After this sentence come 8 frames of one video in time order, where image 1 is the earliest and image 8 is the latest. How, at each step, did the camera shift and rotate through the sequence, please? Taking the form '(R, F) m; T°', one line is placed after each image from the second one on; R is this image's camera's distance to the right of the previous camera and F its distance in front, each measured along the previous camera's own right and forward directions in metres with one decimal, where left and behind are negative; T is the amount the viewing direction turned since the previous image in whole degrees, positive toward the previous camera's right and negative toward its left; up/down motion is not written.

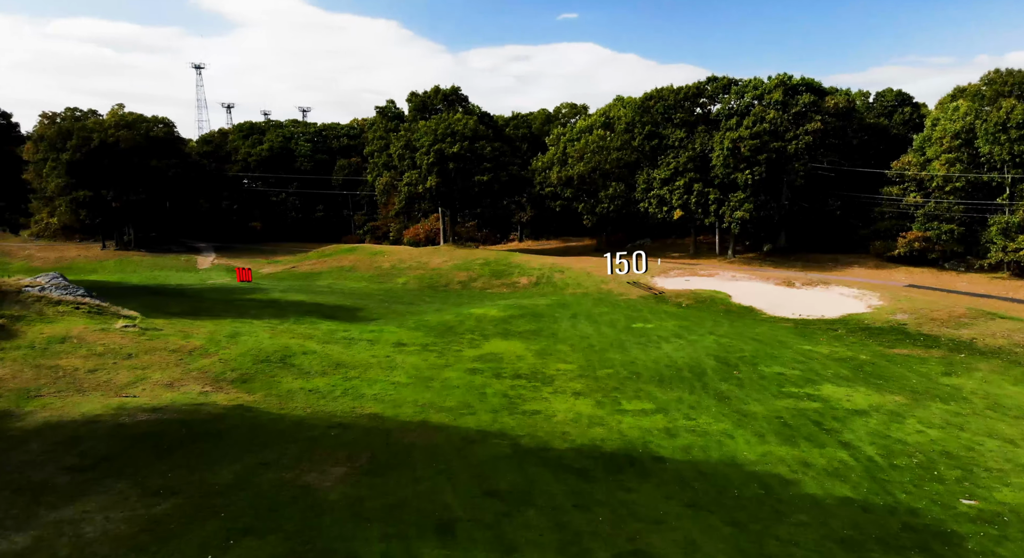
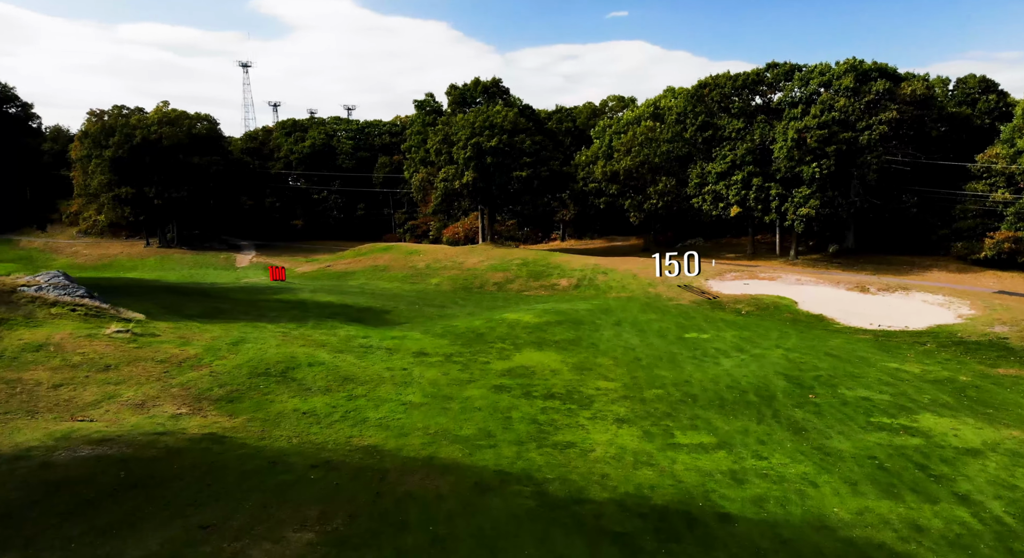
(+0.3, +2.7) m; -4°
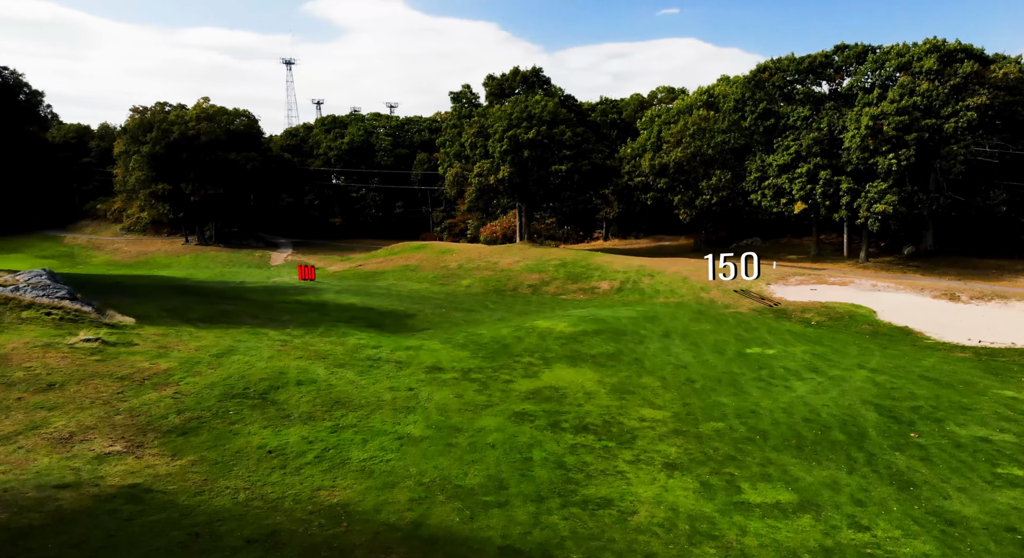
(+0.4, +3.1) m; -4°
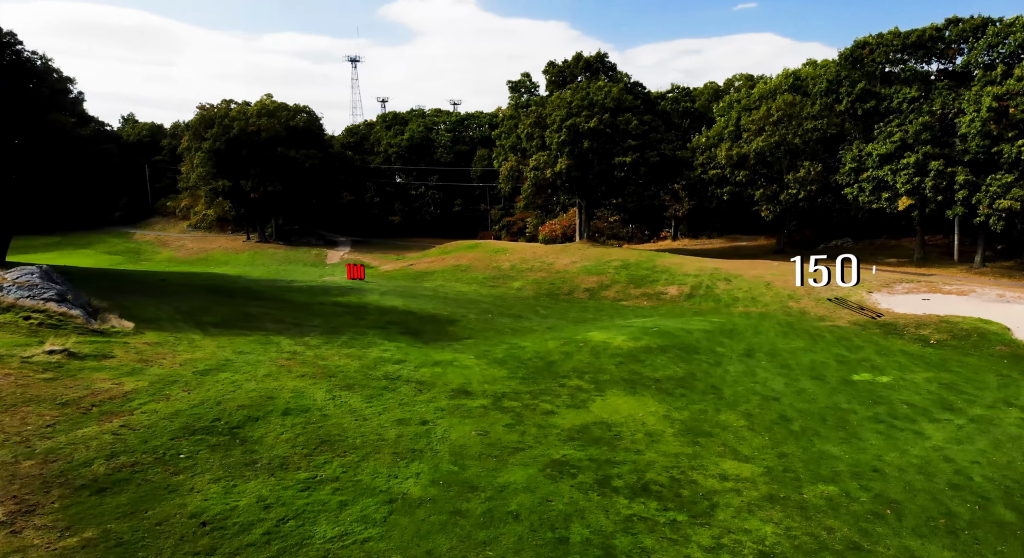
(+0.4, +3.4) m; -5°
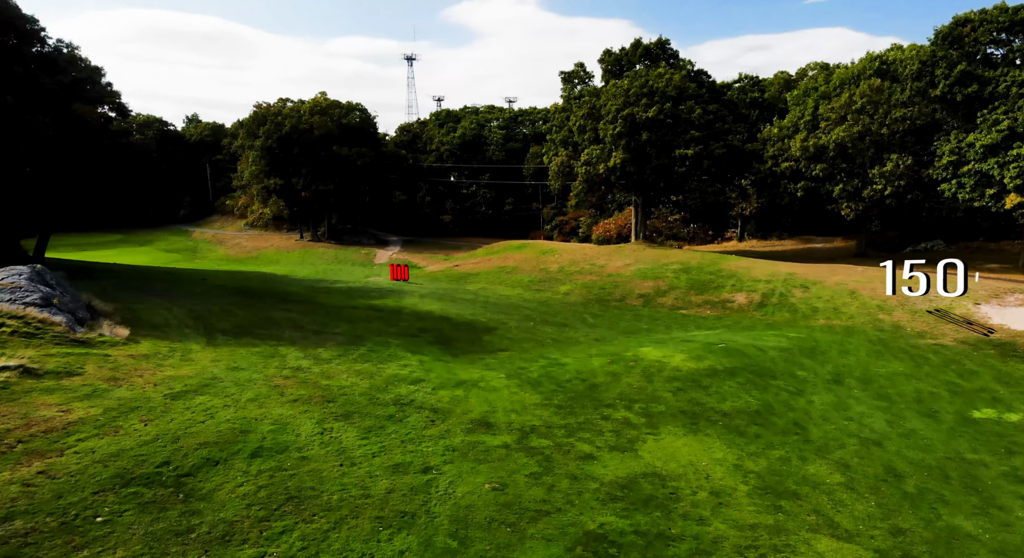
(+0.4, +2.6) m; -5°
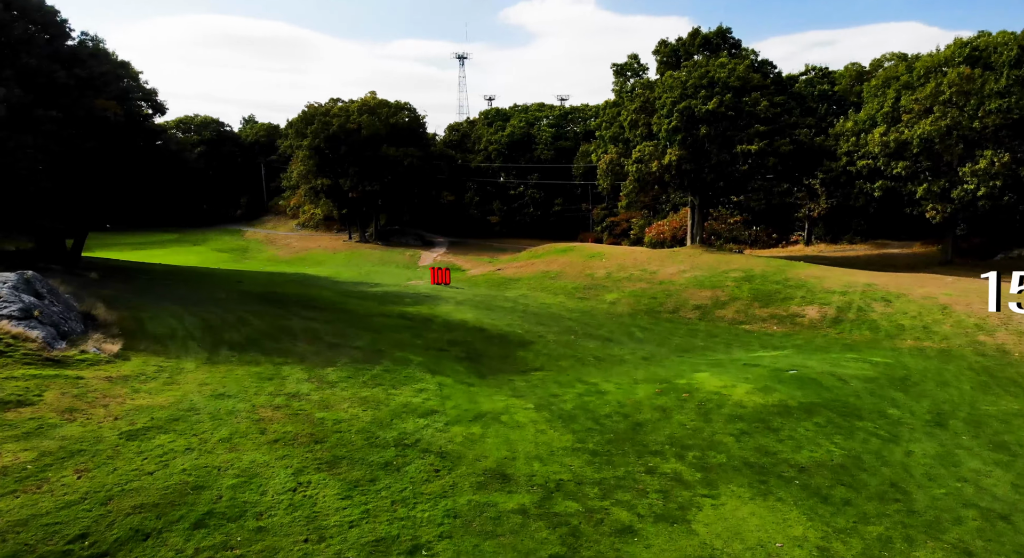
(+0.4, +2.3) m; -4°
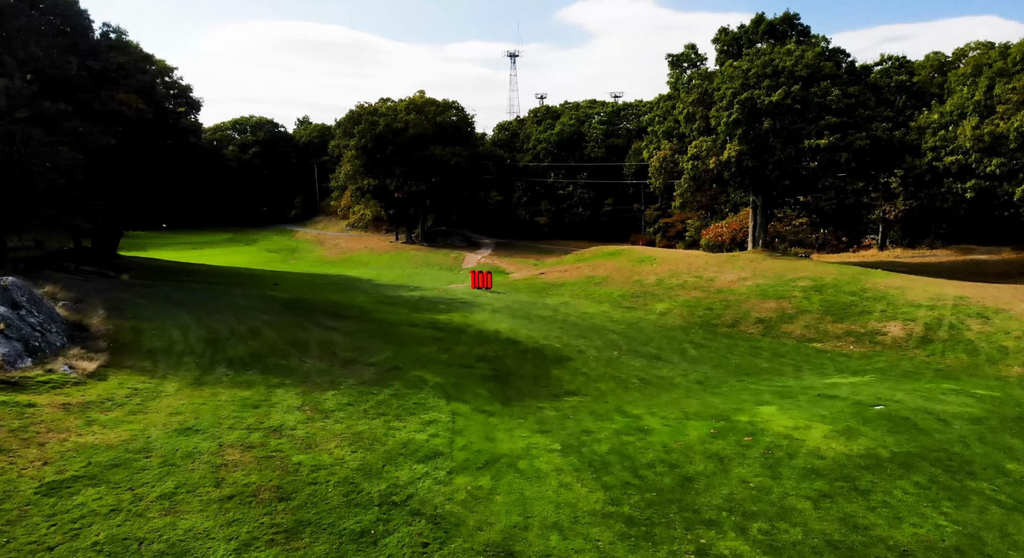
(+0.5, +2.2) m; -4°
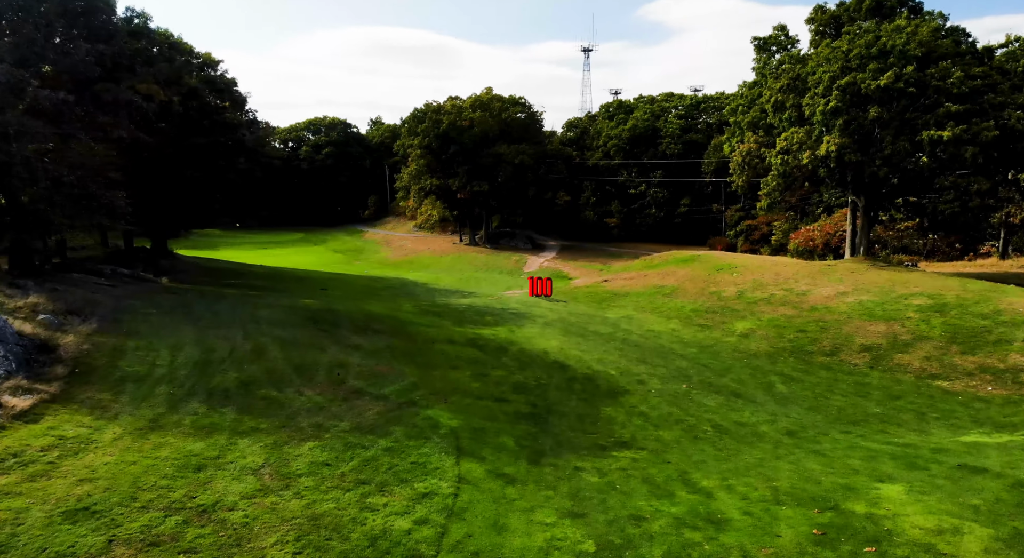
(+0.6, +3.2) m; -6°
